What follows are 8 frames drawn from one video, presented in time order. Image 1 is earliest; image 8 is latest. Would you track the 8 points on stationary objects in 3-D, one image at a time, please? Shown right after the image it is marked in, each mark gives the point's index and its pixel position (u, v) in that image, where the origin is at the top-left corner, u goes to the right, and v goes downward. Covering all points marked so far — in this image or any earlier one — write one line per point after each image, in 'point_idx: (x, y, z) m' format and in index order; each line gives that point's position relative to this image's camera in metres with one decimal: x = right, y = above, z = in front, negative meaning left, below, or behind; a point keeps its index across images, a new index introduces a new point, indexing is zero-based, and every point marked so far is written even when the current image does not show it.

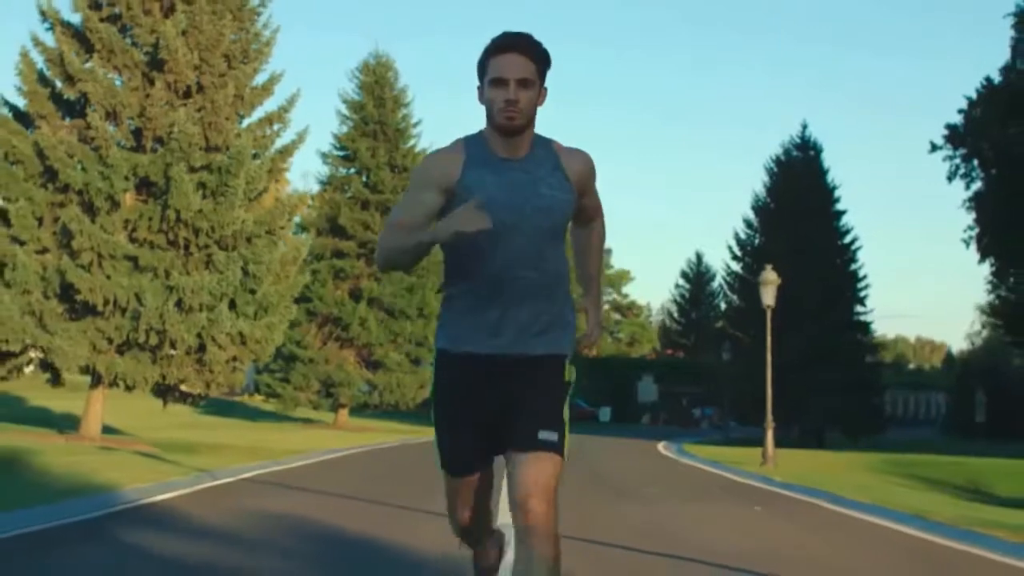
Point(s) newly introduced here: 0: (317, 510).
0: (-1.8, -2.1, +13.8) m
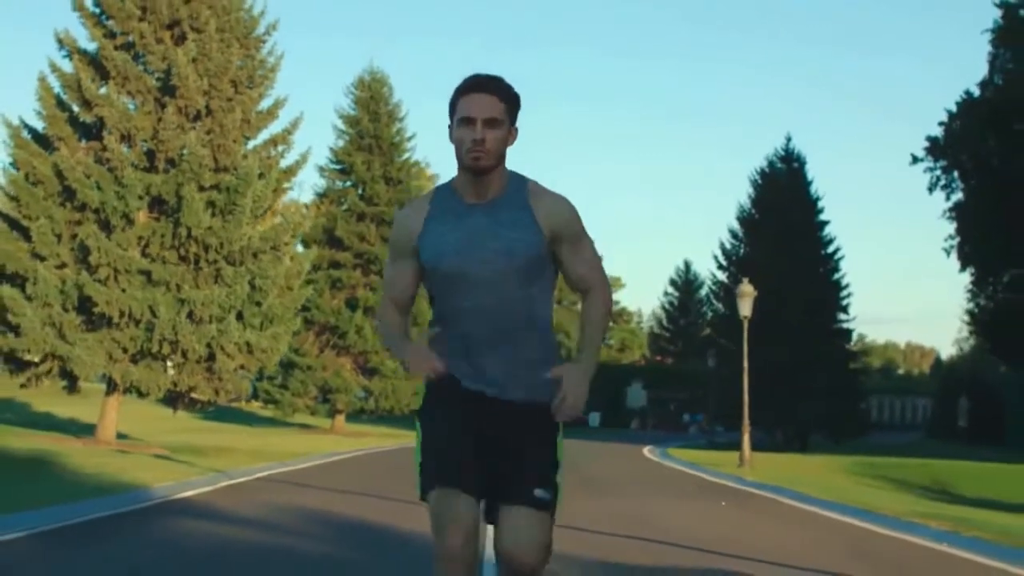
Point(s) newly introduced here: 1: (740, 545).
0: (-1.9, -2.3, +15.5) m
1: (+2.4, -2.6, +15.0) m
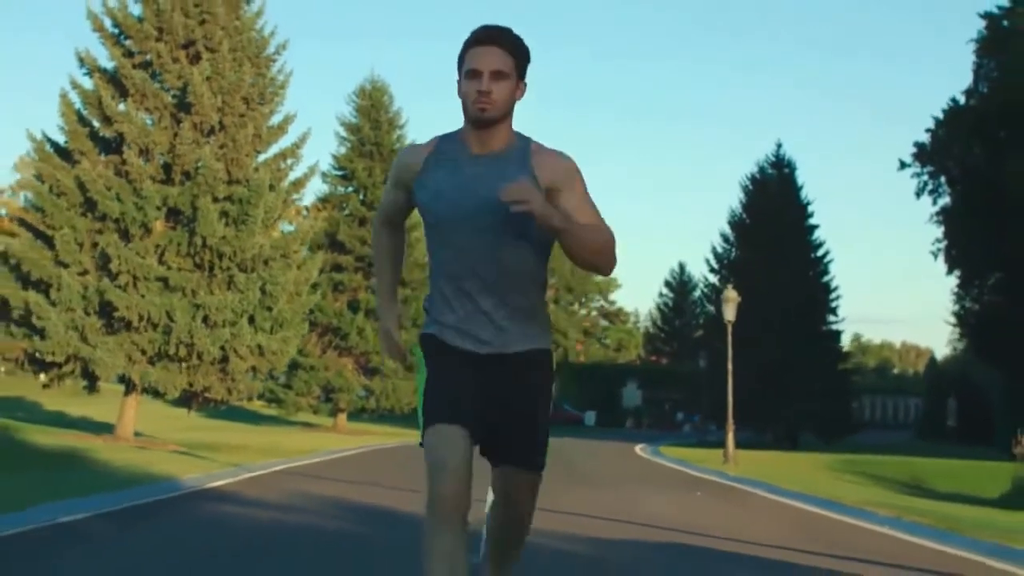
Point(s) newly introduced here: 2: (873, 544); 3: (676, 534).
0: (-2.0, -2.5, +17.3) m
1: (+2.4, -2.7, +16.8) m
2: (+3.8, -2.6, +15.1) m
3: (+1.8, -2.6, +15.6) m
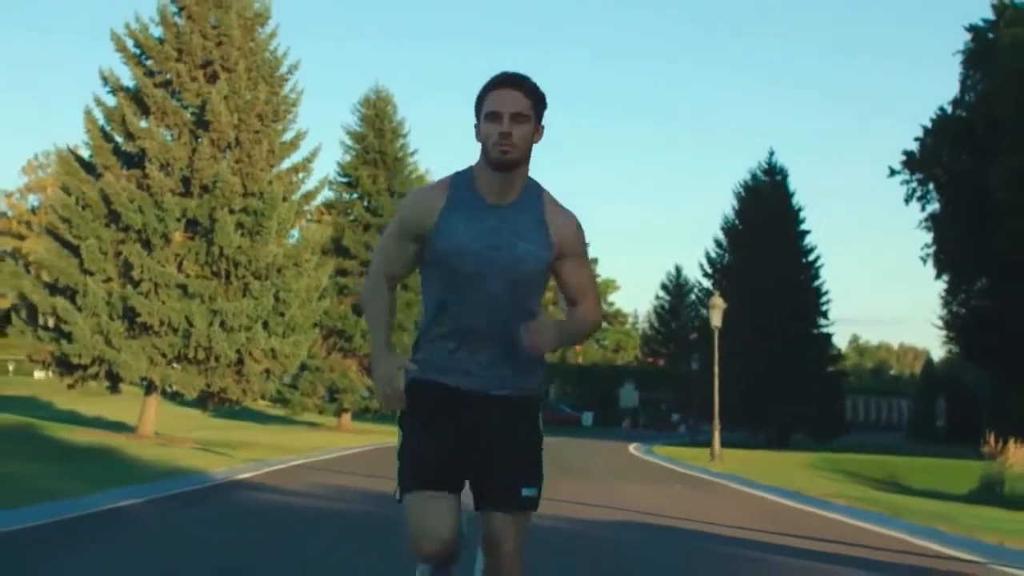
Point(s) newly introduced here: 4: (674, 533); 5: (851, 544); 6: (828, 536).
0: (-2.0, -2.6, +19.3) m
1: (+2.3, -2.9, +18.7) m
2: (+3.7, -2.8, +17.0) m
3: (+1.8, -2.8, +17.5) m
4: (+1.8, -2.7, +15.7) m
5: (+3.4, -2.6, +14.8) m
6: (+3.4, -2.7, +15.8) m
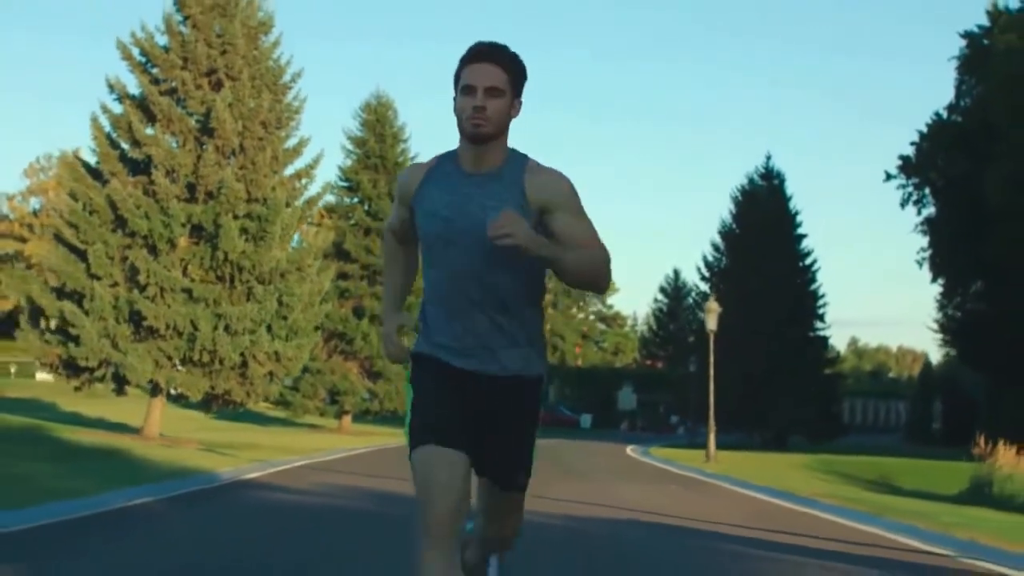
0: (-2.0, -2.7, +19.9) m
1: (+2.3, -3.0, +19.4) m
2: (+3.7, -2.9, +17.7) m
3: (+1.7, -2.9, +18.1) m
4: (+1.8, -2.7, +16.4) m
5: (+3.4, -2.7, +15.4) m
6: (+3.4, -2.8, +16.4) m
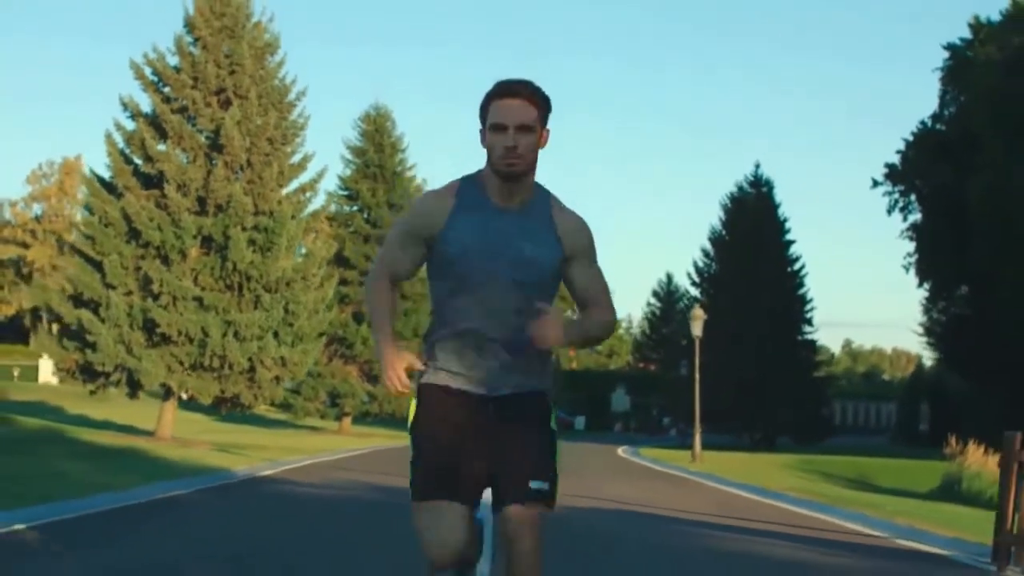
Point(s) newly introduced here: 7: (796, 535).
0: (-2.1, -2.9, +21.7) m
1: (+2.2, -3.2, +21.2) m
2: (+3.6, -3.1, +19.4) m
3: (+1.7, -3.1, +19.9) m
4: (+1.7, -2.9, +18.2) m
5: (+3.3, -2.8, +17.2) m
6: (+3.3, -2.9, +18.2) m
7: (+3.1, -2.7, +15.9) m
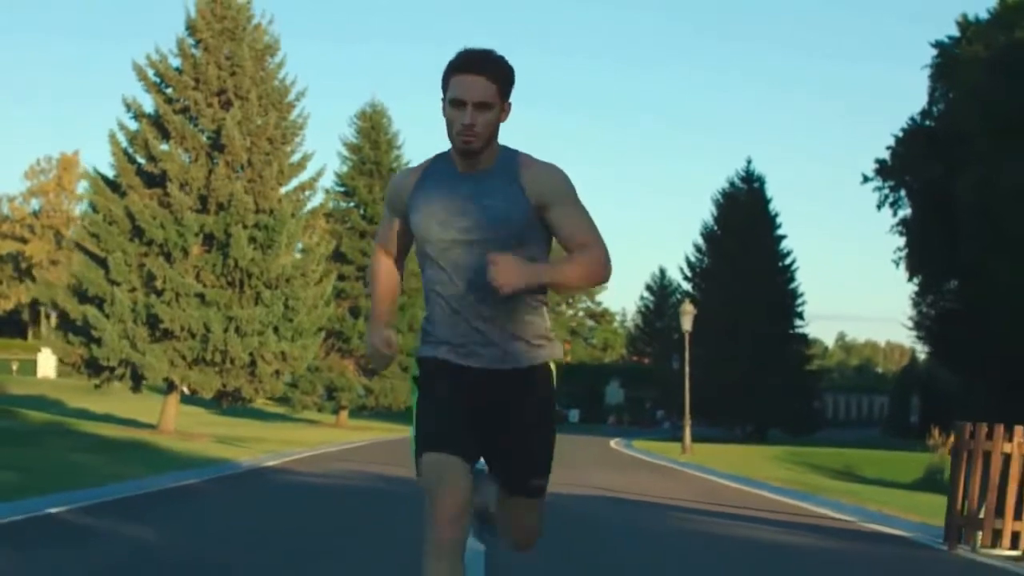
0: (-2.2, -2.9, +22.6) m
1: (+2.1, -3.2, +22.1) m
2: (+3.6, -3.0, +20.4) m
3: (+1.6, -3.0, +20.9) m
4: (+1.6, -2.9, +19.1) m
5: (+3.3, -2.8, +18.1) m
6: (+3.3, -2.9, +19.2) m
7: (+3.1, -2.7, +16.9) m
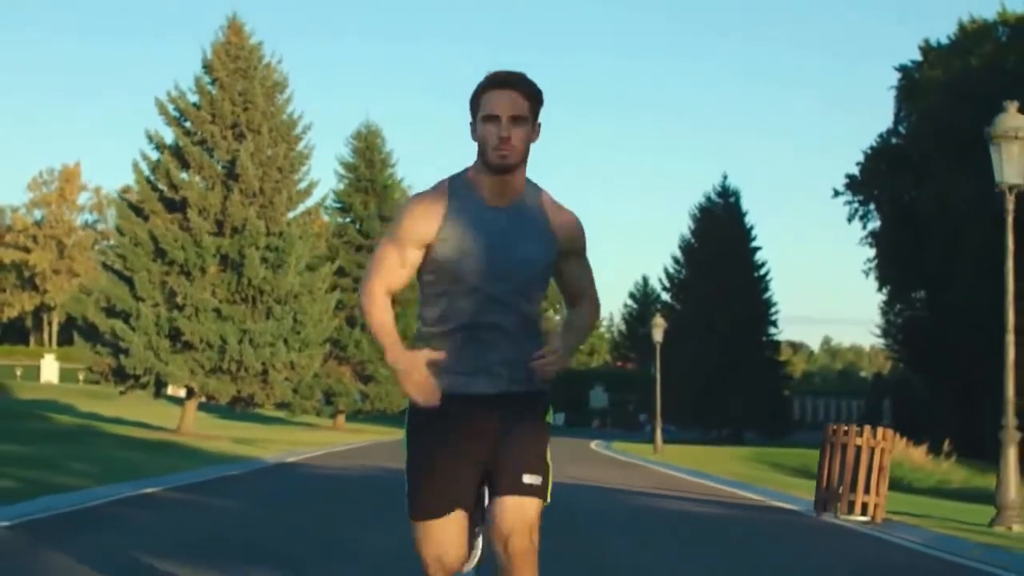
0: (-2.5, -3.3, +26.5) m
1: (+1.9, -3.6, +26.0) m
2: (+3.3, -3.4, +24.3) m
3: (+1.3, -3.4, +24.8) m
4: (+1.4, -3.3, +23.0) m
5: (+3.1, -3.2, +22.1) m
6: (+3.0, -3.3, +23.1) m
7: (+2.9, -3.1, +20.8) m
